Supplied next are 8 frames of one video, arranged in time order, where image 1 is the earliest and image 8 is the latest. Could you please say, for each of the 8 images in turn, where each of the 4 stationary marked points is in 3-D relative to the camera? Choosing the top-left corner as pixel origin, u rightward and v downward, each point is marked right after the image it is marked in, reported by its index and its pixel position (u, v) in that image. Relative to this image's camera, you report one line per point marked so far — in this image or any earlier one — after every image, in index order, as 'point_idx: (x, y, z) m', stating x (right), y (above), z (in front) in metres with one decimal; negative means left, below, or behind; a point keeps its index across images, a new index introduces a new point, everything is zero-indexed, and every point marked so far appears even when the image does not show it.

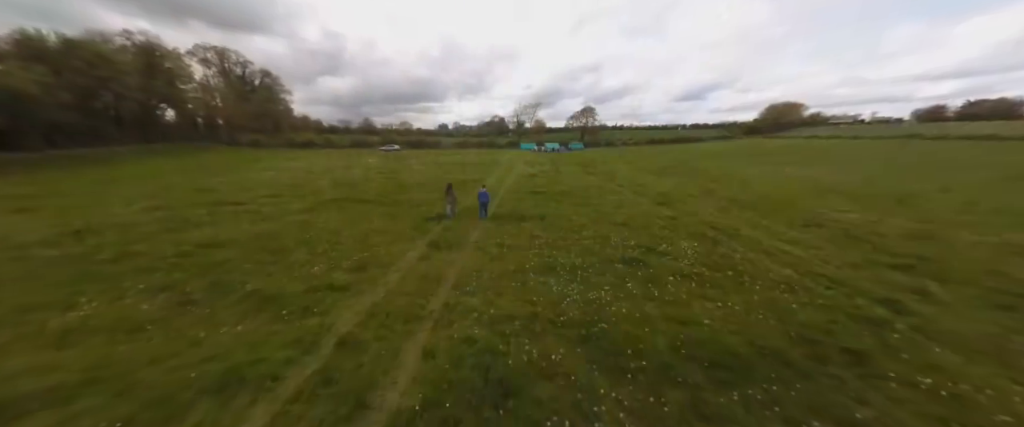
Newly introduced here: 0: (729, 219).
0: (+12.8, -0.3, +18.6) m
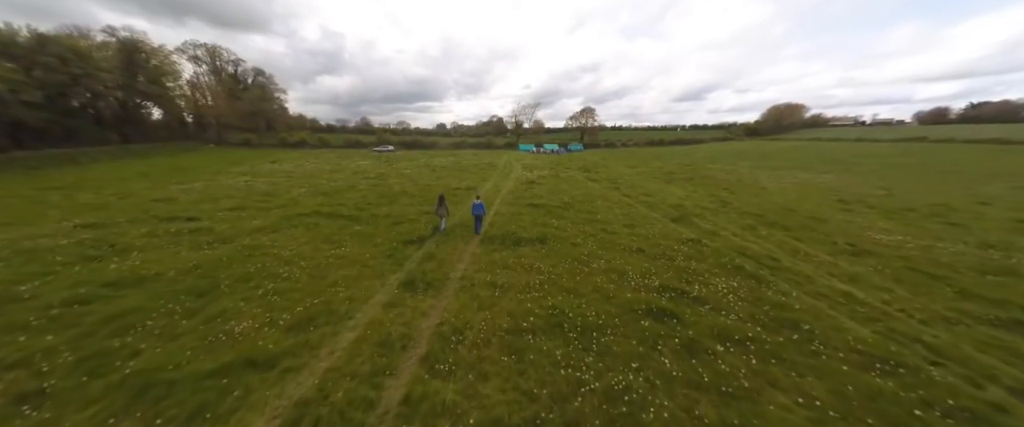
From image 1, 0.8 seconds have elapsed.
0: (+12.6, -1.4, +16.0) m
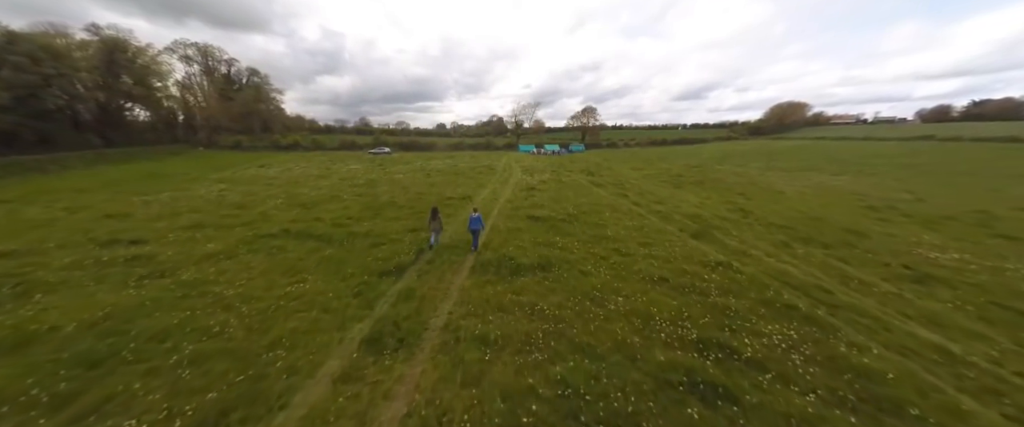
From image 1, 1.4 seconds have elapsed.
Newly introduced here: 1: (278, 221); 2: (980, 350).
0: (+12.5, -2.2, +13.6) m
1: (-13.8, -0.5, +18.7) m
2: (+12.4, -3.6, +8.4) m
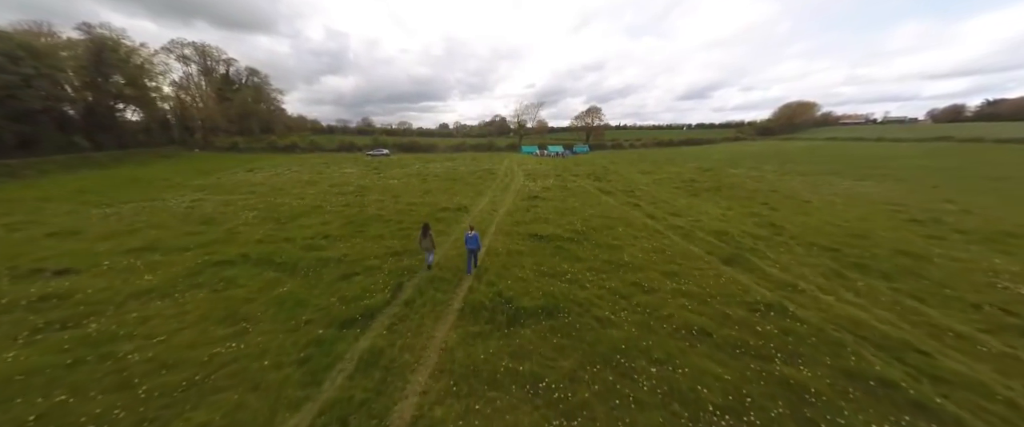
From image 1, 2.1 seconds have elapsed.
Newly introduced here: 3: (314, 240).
0: (+12.4, -3.2, +11.0) m
1: (-13.9, -1.4, +16.3) m
2: (+12.3, -4.6, +5.7) m
3: (-10.4, -1.3, +16.7) m
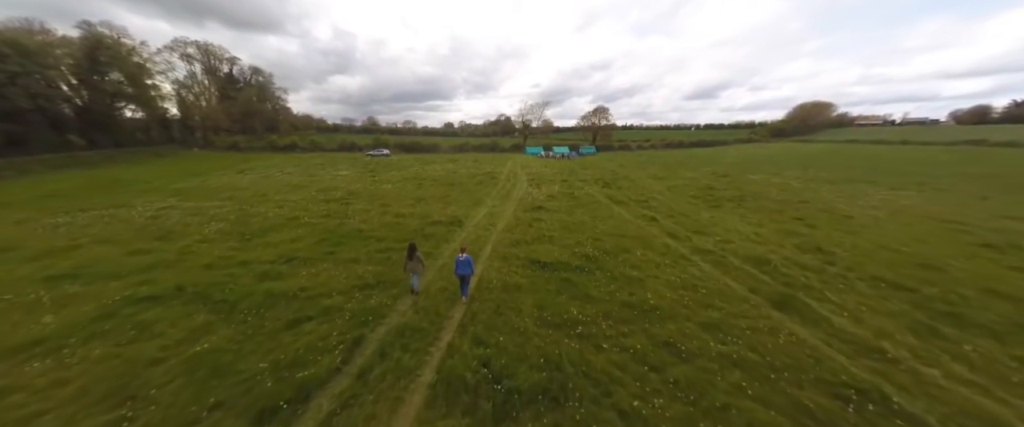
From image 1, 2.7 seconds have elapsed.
0: (+12.2, -4.4, +7.9) m
1: (-14.0, -2.3, +13.7) m
2: (+11.9, -5.8, +2.7) m
3: (-10.5, -2.2, +14.1) m
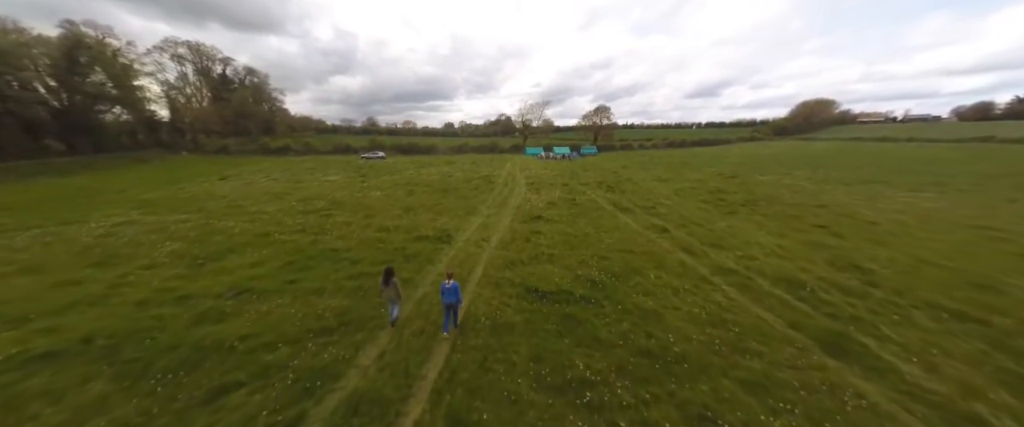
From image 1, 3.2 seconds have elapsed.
0: (+11.9, -5.1, +5.7) m
1: (-14.2, -3.2, +11.5) m
2: (+11.7, -6.5, +0.5) m
3: (-10.8, -3.1, +11.9) m
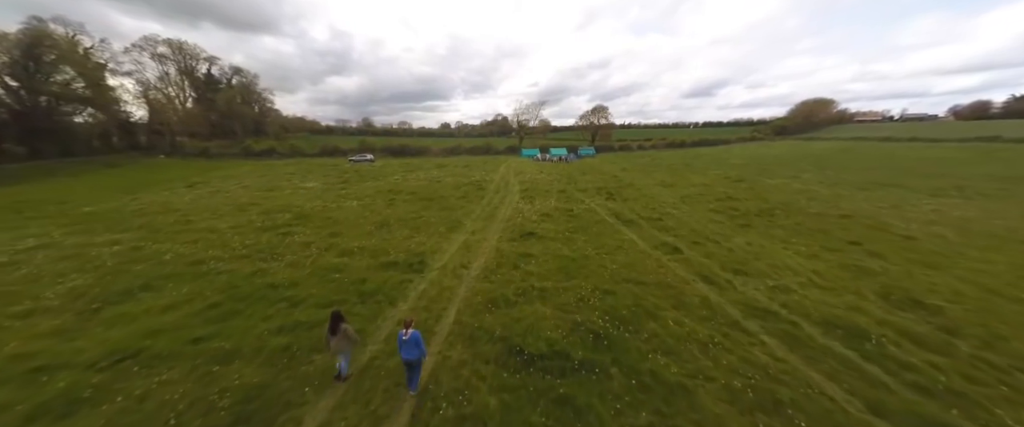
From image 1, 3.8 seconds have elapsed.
0: (+11.3, -6.1, +2.7) m
1: (-14.9, -4.3, +8.3) m
2: (+11.1, -7.5, -2.5) m
3: (-11.5, -4.2, +8.7) m
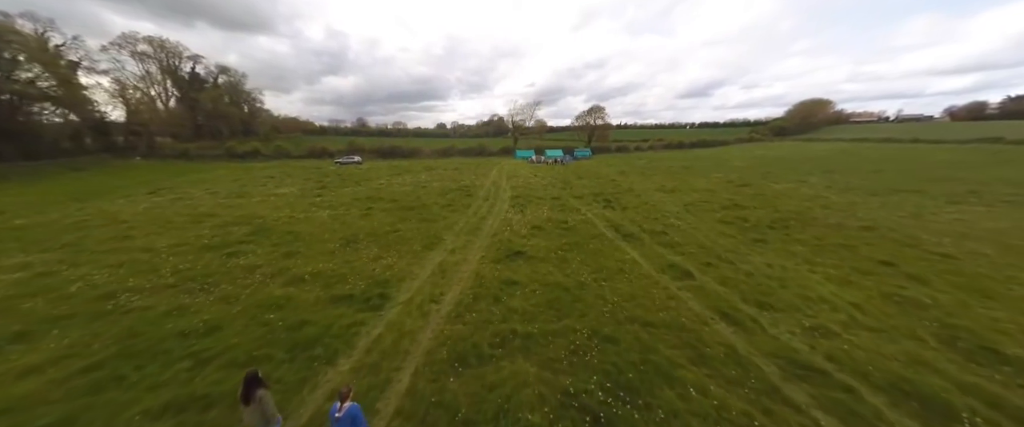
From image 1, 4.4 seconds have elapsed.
0: (+10.6, -7.0, +0.1) m
1: (-15.7, -5.3, +5.4) m
2: (+10.5, -8.3, -5.1) m
3: (-12.2, -5.2, +5.9) m
